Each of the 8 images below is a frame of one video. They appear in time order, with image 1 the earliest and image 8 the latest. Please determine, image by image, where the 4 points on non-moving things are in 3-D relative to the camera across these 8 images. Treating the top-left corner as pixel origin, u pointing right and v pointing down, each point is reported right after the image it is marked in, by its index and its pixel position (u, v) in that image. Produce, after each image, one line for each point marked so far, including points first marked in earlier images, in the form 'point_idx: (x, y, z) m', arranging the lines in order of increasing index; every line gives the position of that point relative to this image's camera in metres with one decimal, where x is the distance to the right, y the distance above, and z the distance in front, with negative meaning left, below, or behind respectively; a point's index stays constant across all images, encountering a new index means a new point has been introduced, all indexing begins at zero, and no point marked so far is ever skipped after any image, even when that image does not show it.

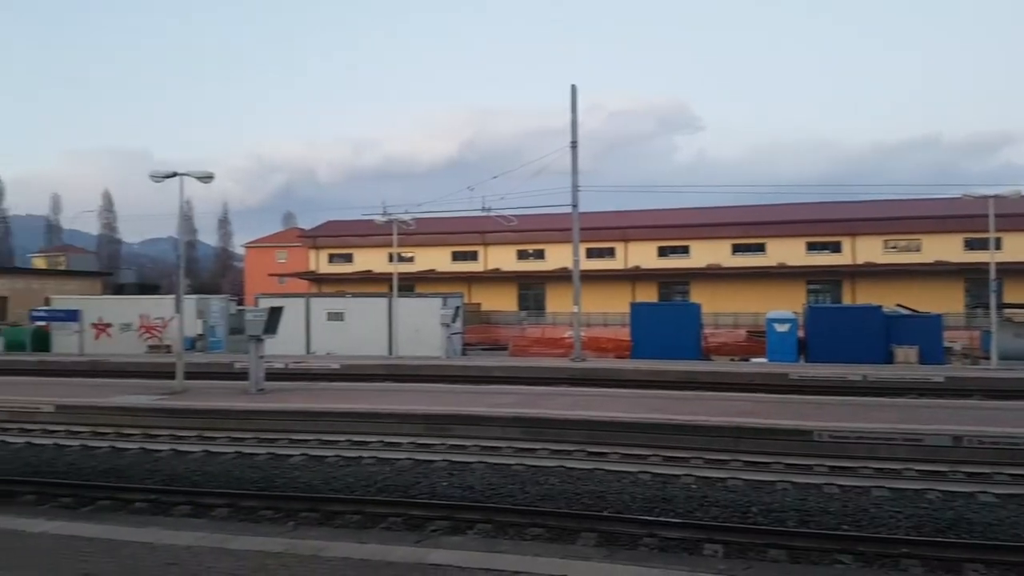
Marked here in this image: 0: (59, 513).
0: (-8.0, -4.0, +14.1) m
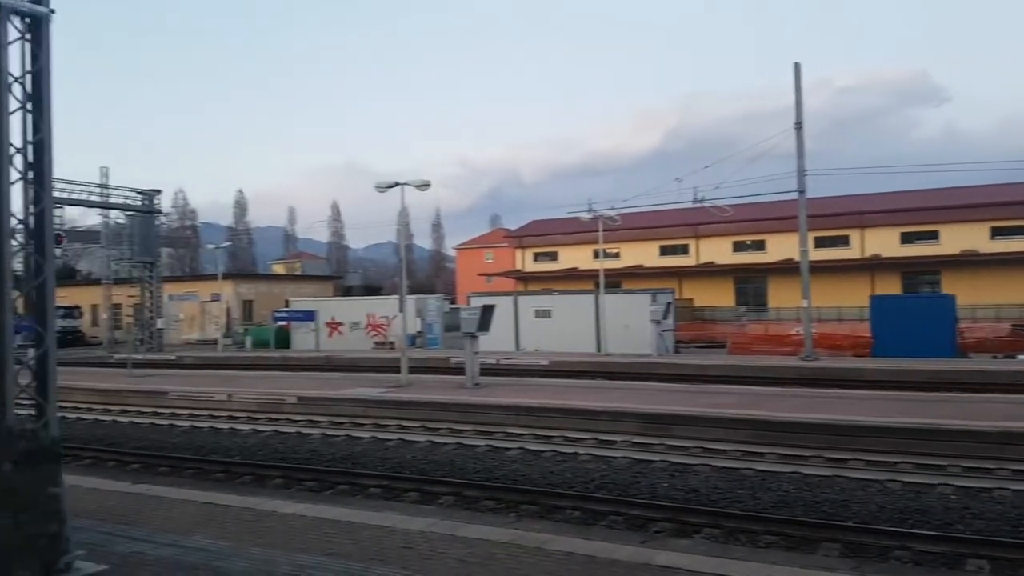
0: (-4.0, -3.9, +15.2) m
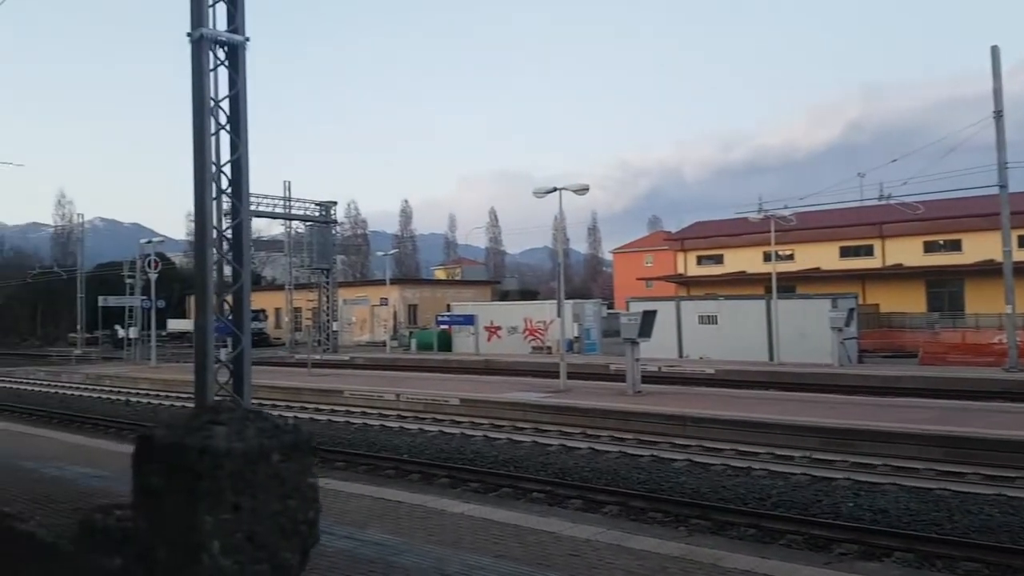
0: (-0.8, -4.0, +15.4) m
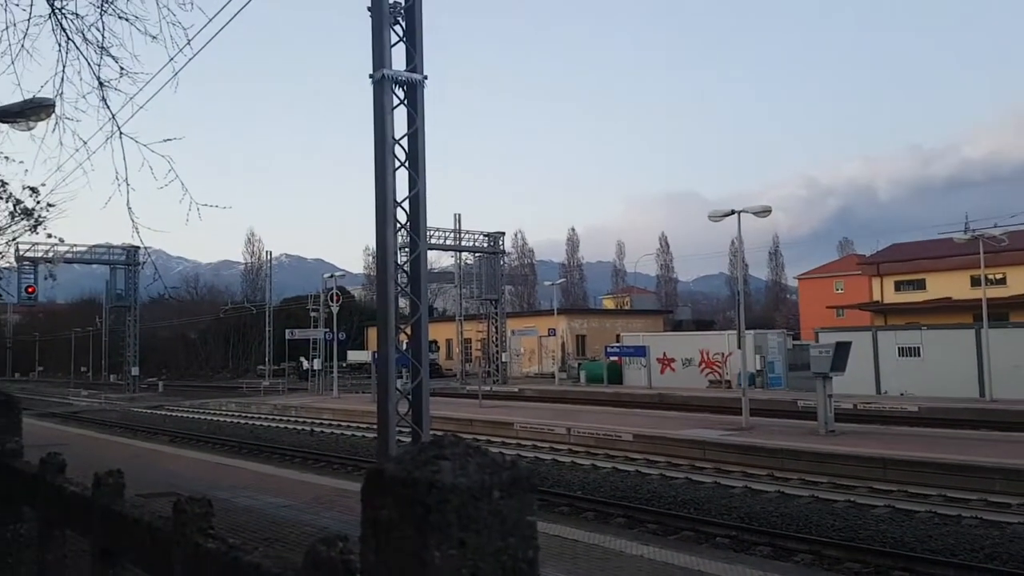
0: (+2.5, -4.6, +14.7) m
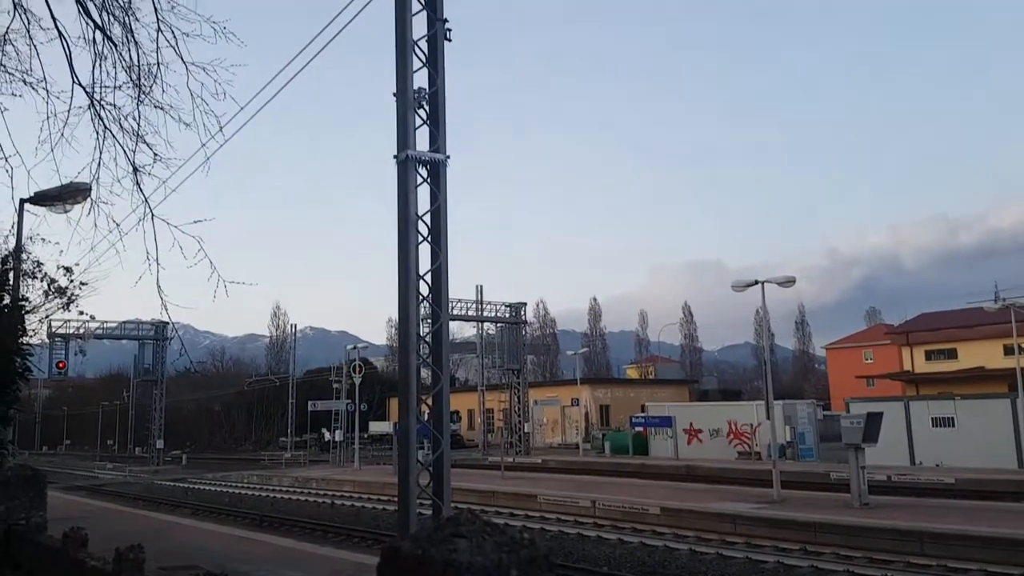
0: (+3.0, -5.8, +14.1) m
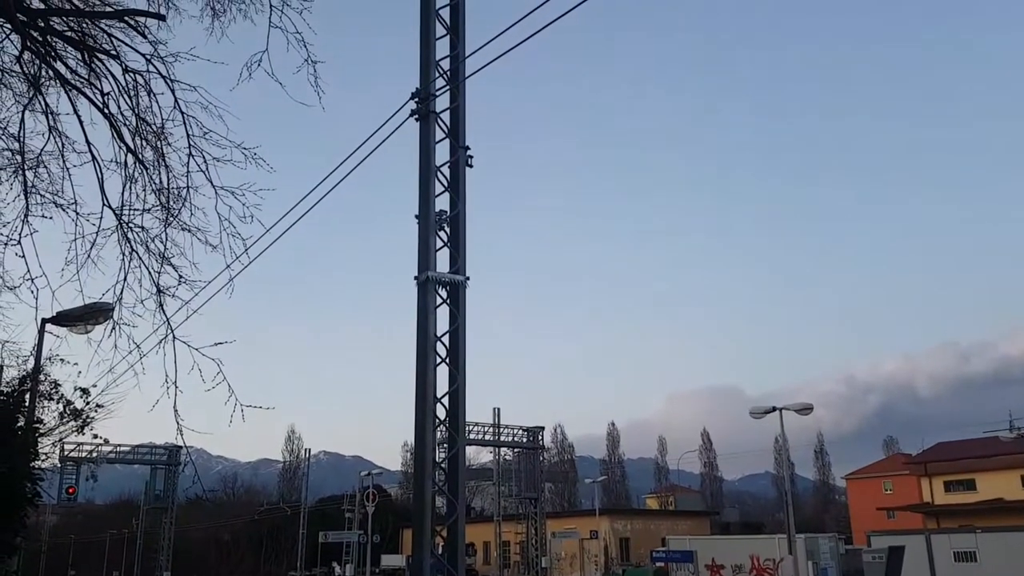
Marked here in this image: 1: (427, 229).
0: (+3.2, -8.2, +13.5) m
1: (-1.4, +0.8, +12.8) m
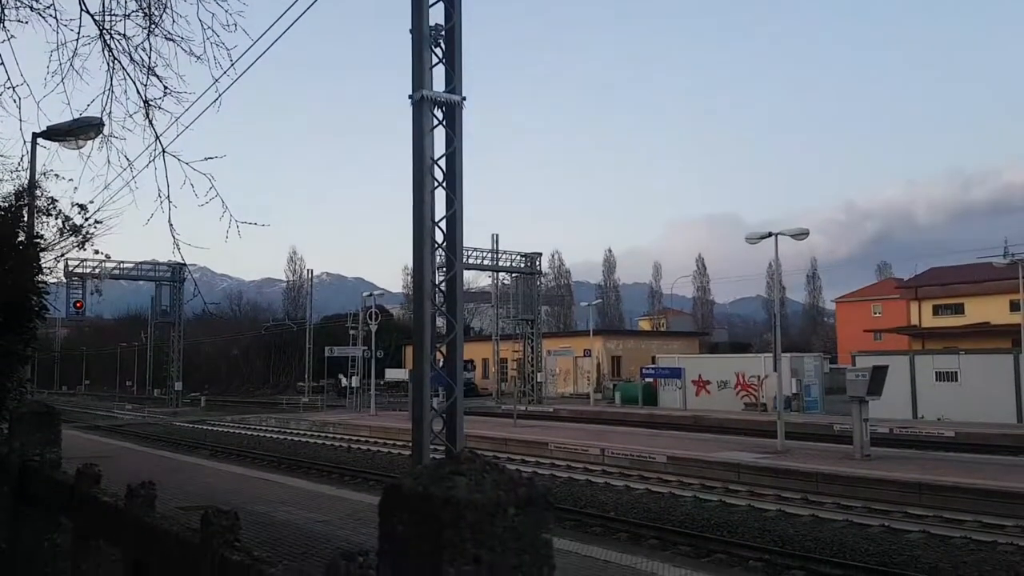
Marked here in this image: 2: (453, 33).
0: (+3.1, -5.0, +14.7) m
1: (-1.4, +3.6, +12.2) m
2: (-0.9, +3.9, +12.5) m
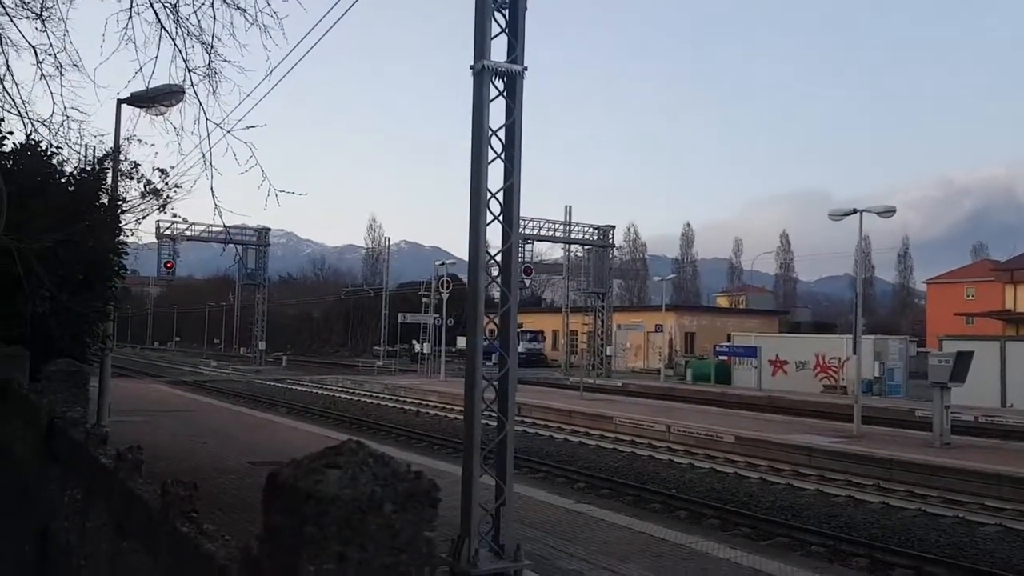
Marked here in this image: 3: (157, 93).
0: (+4.1, -4.5, +14.3) m
1: (-0.4, +4.1, +11.9) m
2: (+0.1, +4.4, +12.2) m
3: (-6.4, +3.5, +14.3) m
